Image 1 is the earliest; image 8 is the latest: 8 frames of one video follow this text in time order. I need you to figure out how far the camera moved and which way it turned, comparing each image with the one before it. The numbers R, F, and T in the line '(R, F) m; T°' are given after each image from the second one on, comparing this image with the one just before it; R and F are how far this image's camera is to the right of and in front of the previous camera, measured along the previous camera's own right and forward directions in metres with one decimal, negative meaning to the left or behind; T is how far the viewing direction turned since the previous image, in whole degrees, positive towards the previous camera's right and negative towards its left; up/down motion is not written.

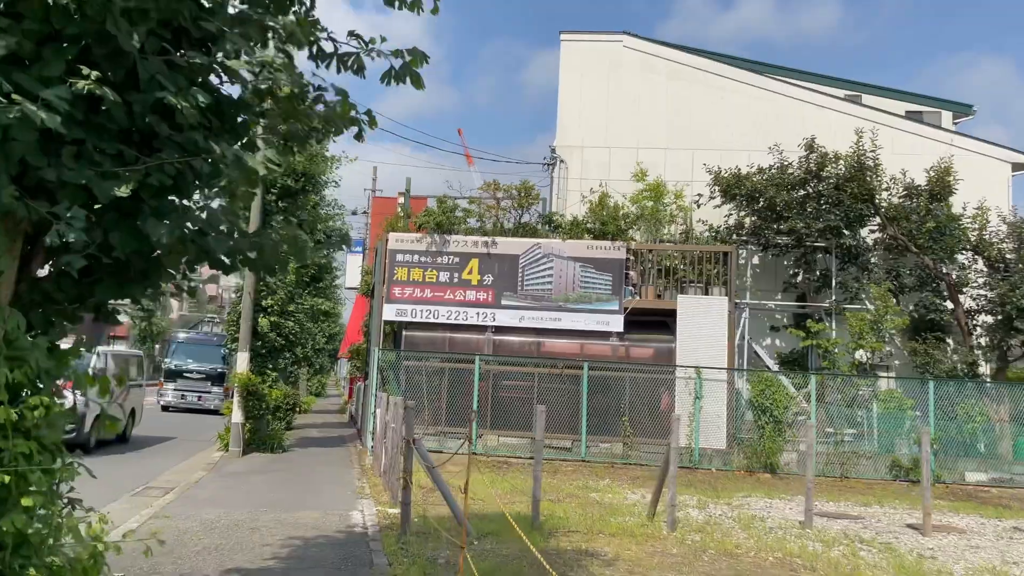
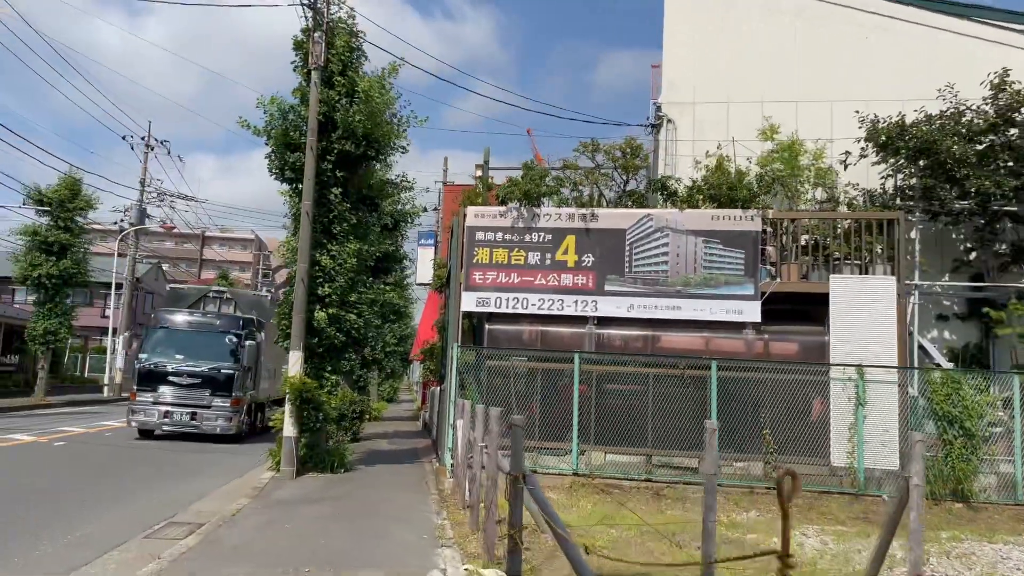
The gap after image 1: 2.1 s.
(-0.6, +2.9) m; -5°
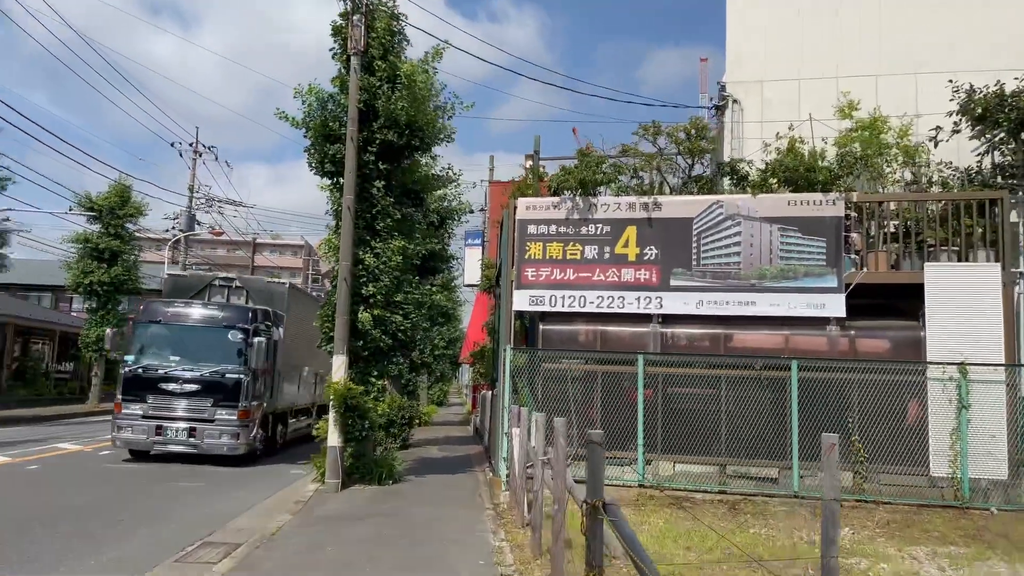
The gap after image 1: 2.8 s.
(-0.1, +1.0) m; -3°
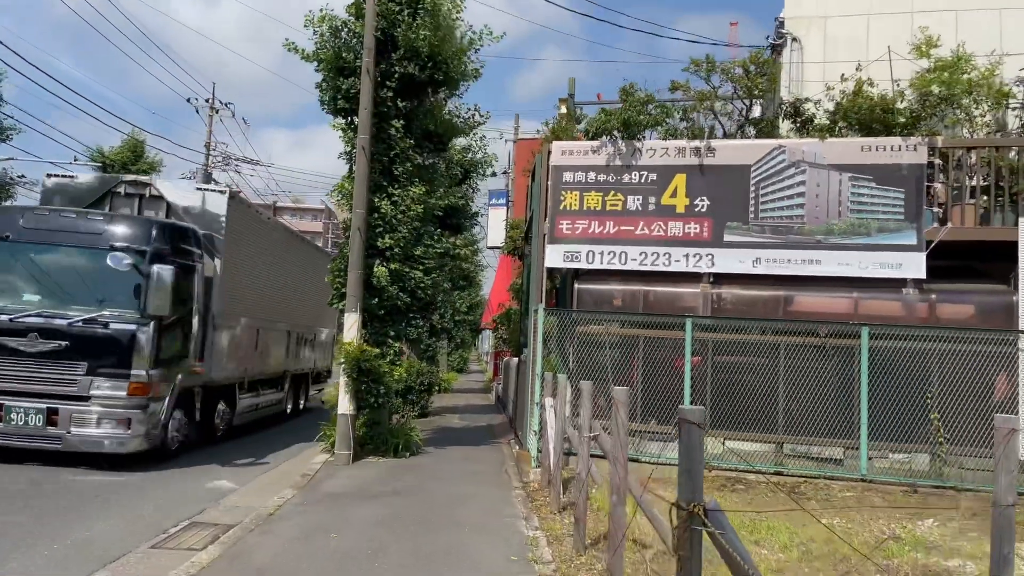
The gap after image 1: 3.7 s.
(-0.2, +1.3) m; -1°
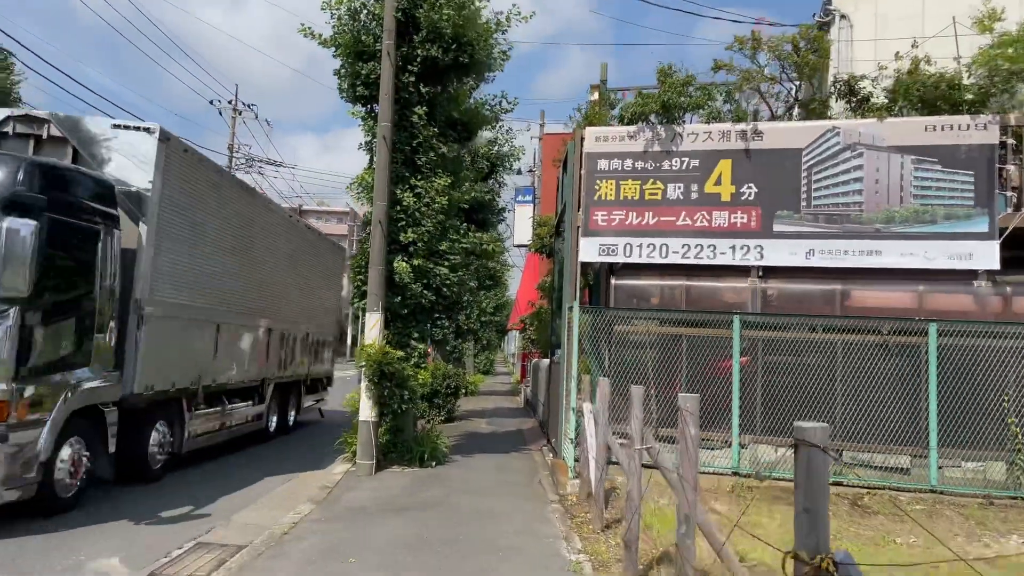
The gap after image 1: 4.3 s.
(-0.1, +0.7) m; -2°
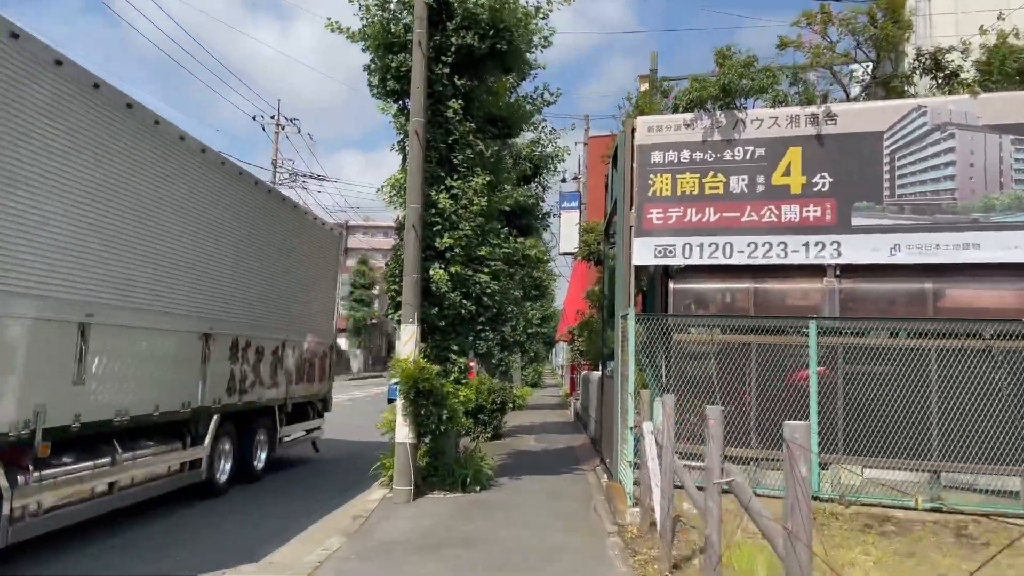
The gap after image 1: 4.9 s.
(0.0, +0.9) m; -3°
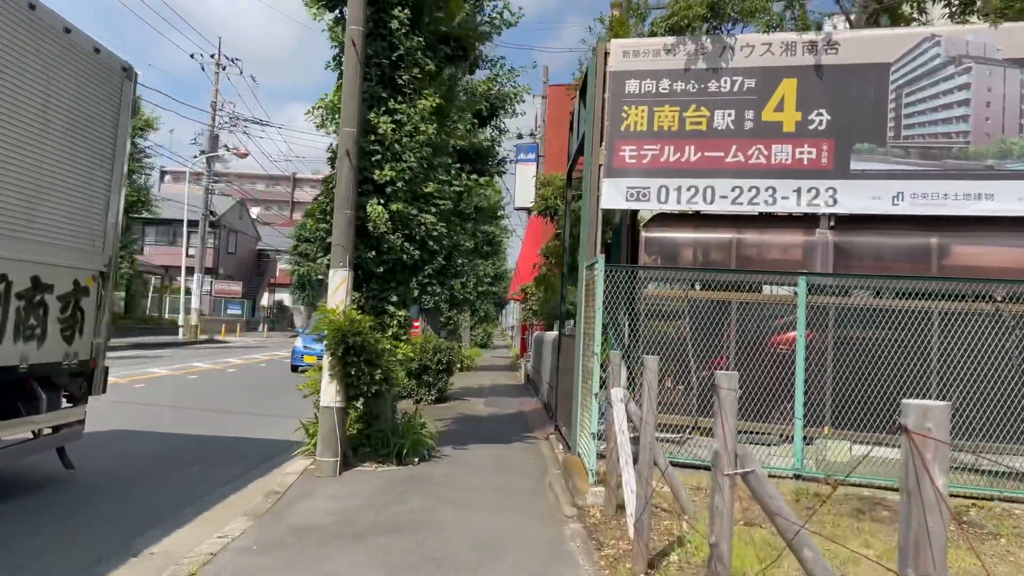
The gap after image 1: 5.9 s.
(0.0, +1.2) m; +4°
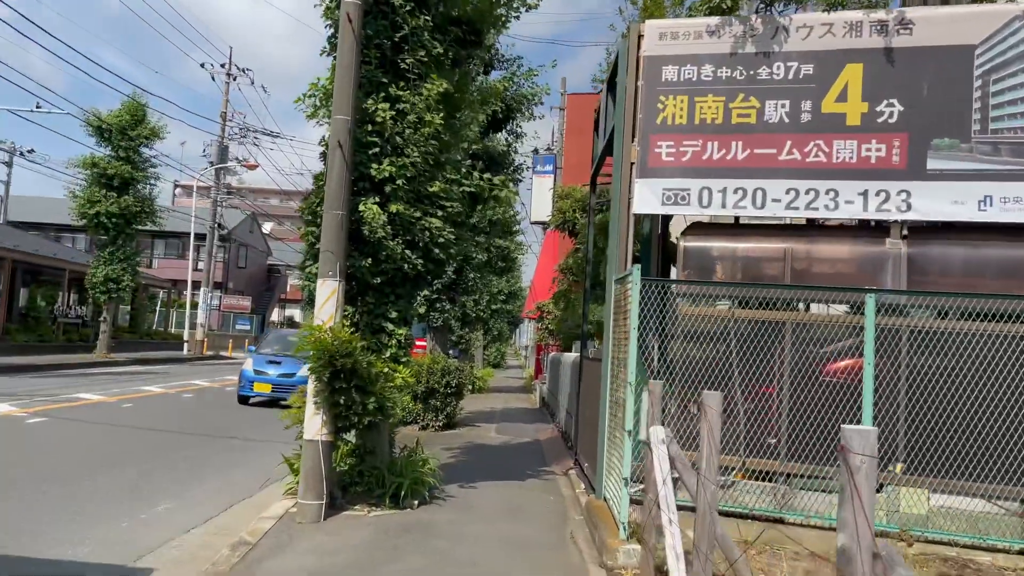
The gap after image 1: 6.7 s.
(0.0, +1.1) m; -1°
